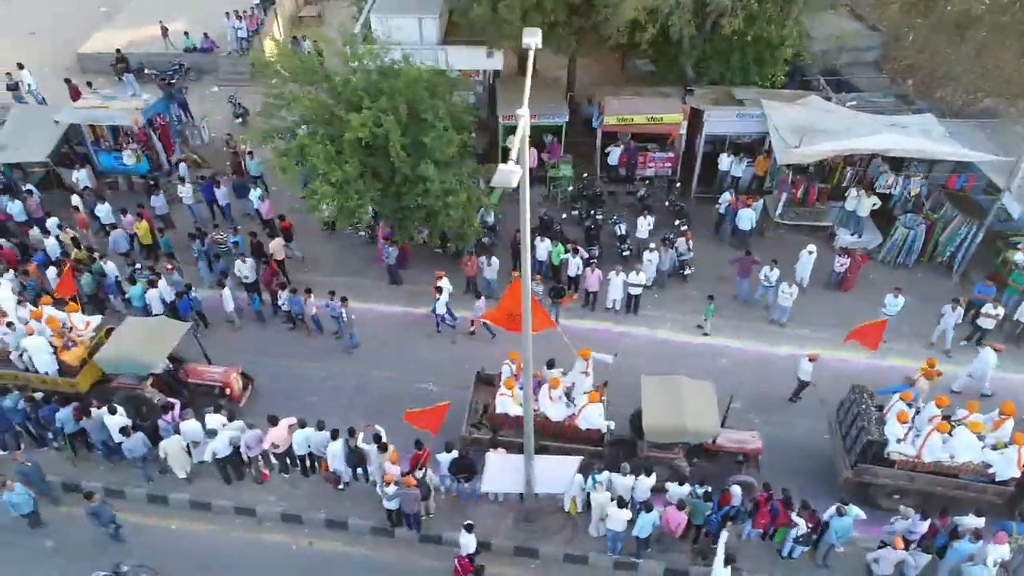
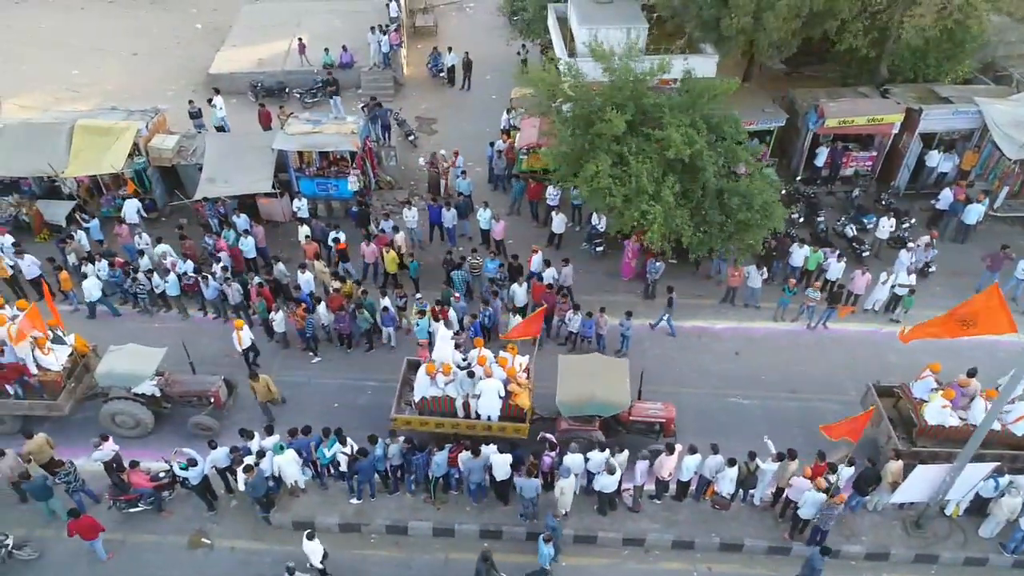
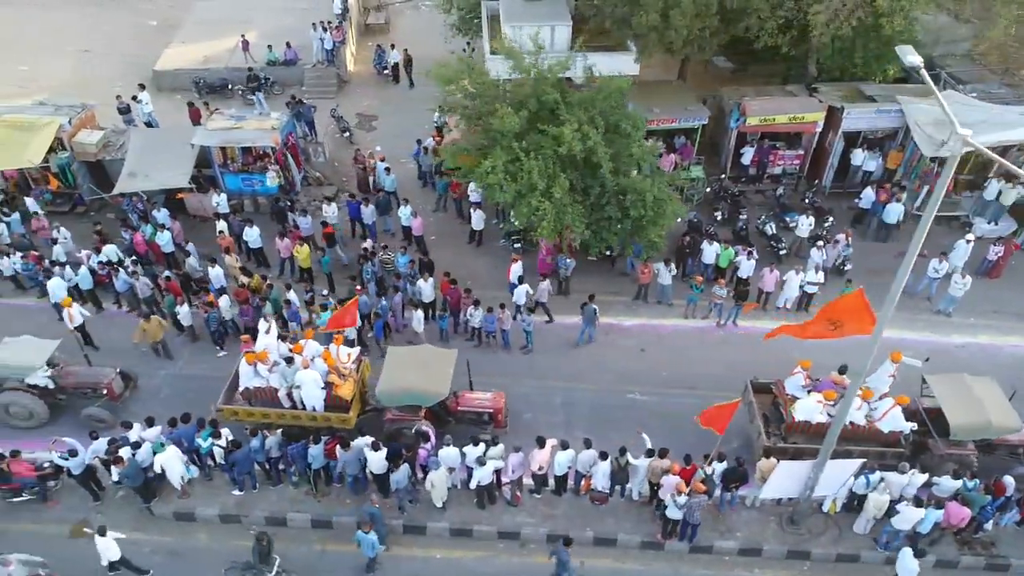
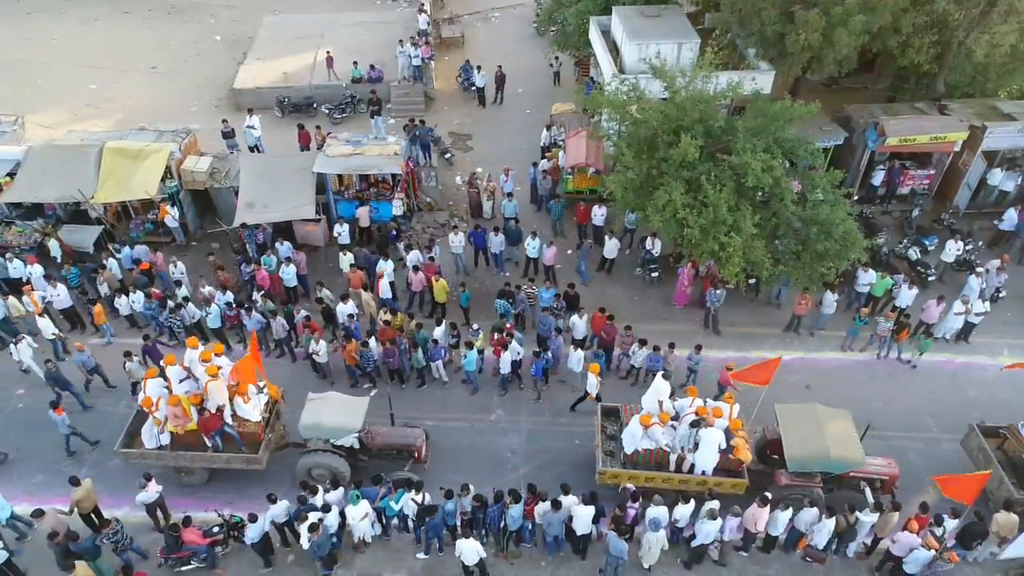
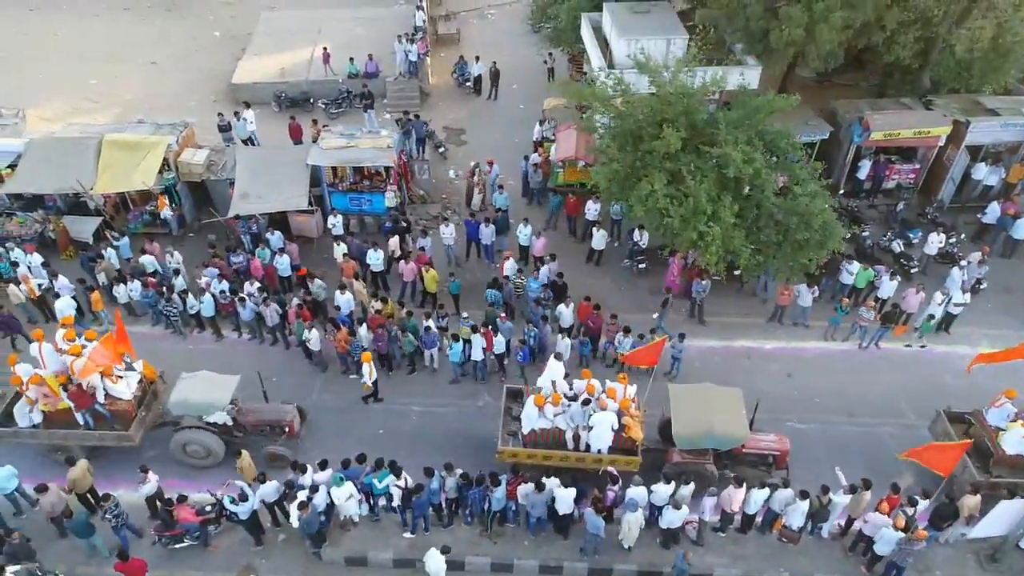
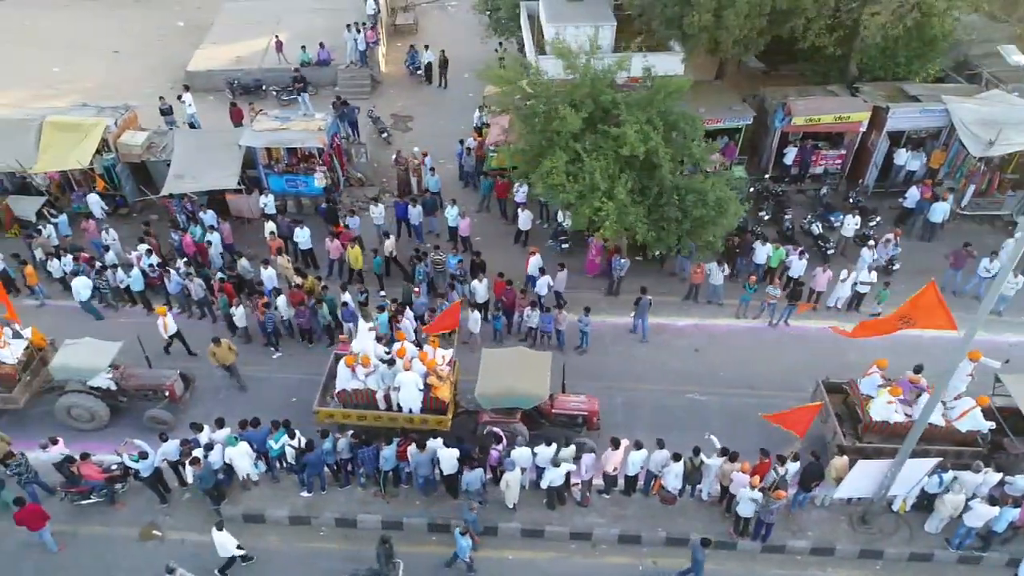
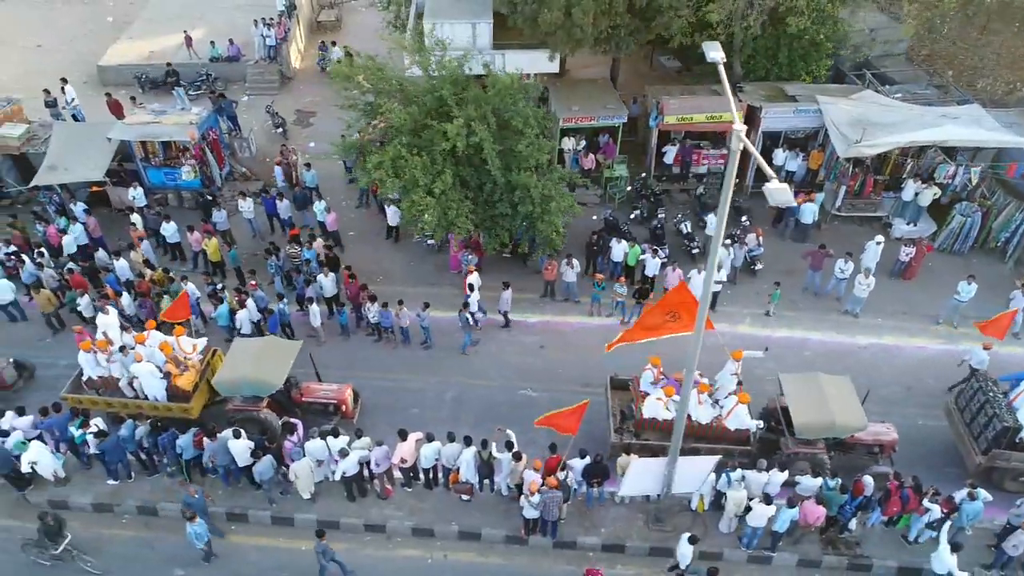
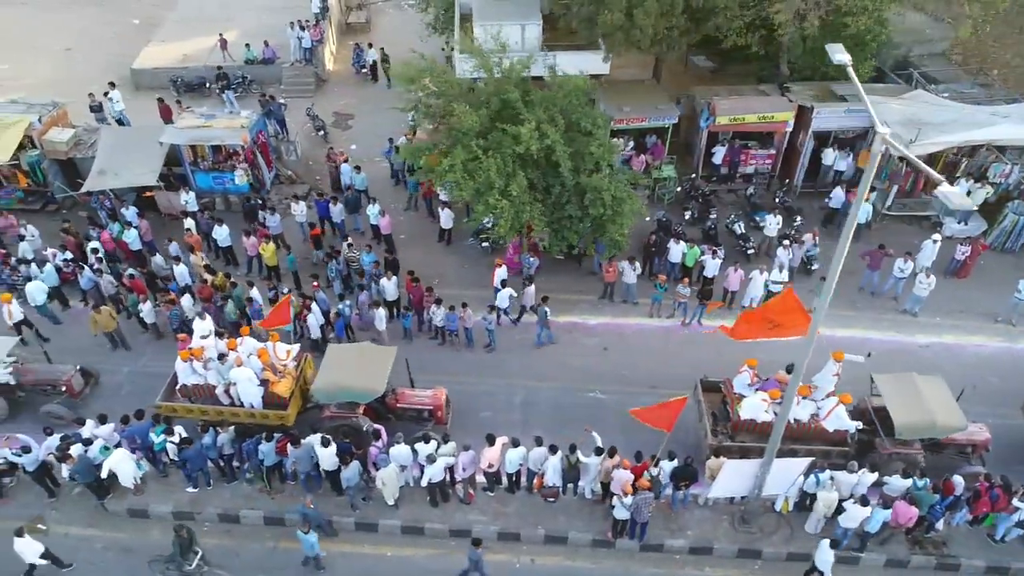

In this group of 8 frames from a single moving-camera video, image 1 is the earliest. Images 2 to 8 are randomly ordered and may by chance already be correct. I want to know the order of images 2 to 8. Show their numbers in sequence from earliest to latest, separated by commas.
7, 8, 3, 6, 2, 5, 4
